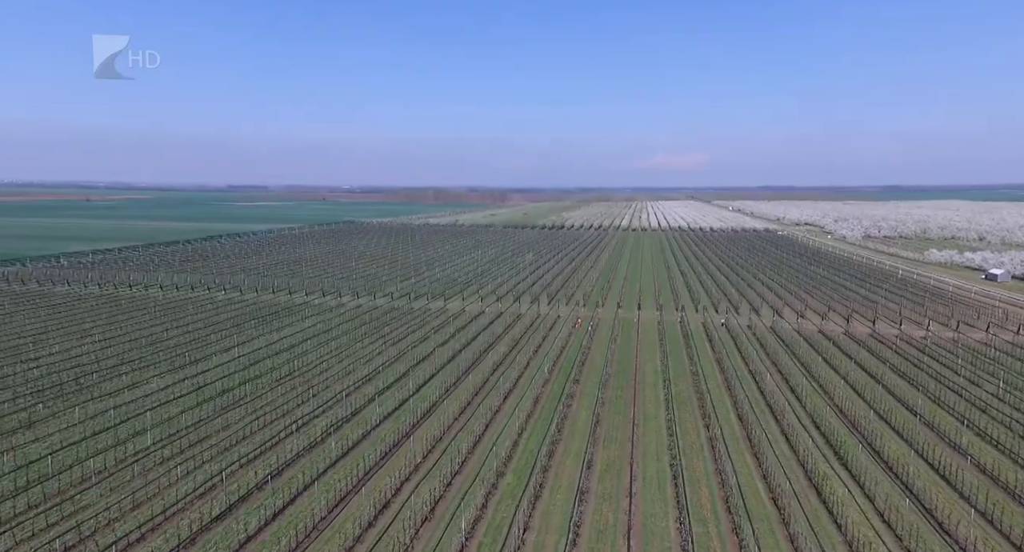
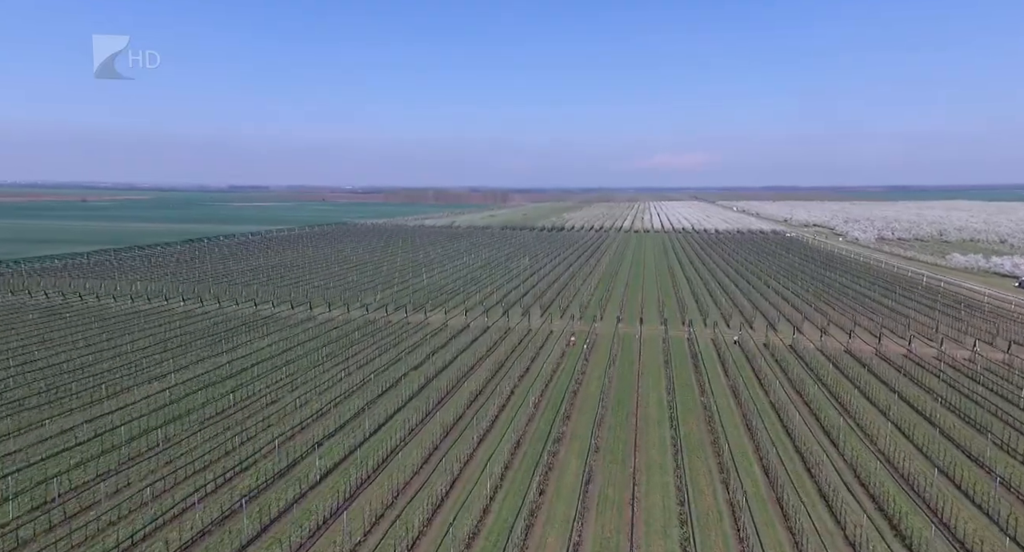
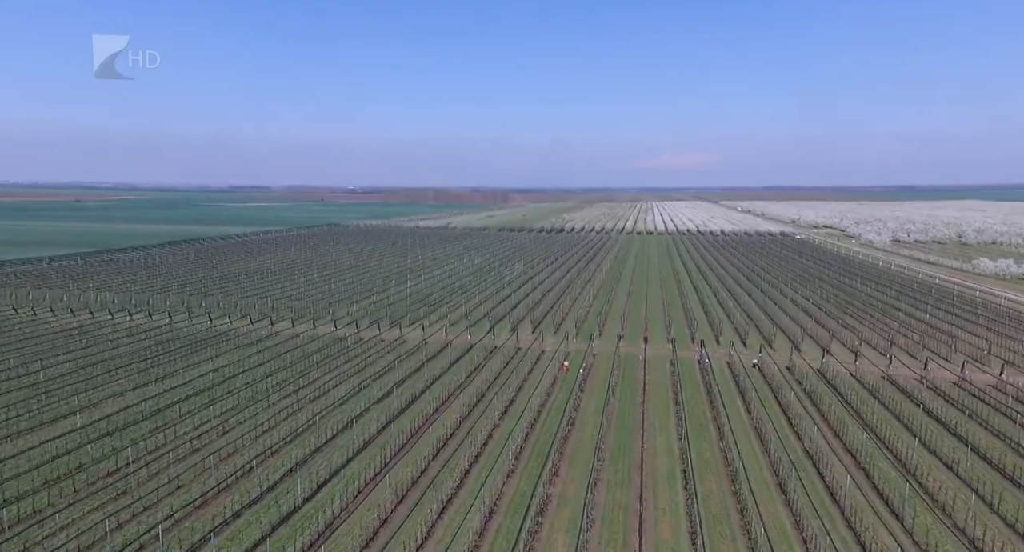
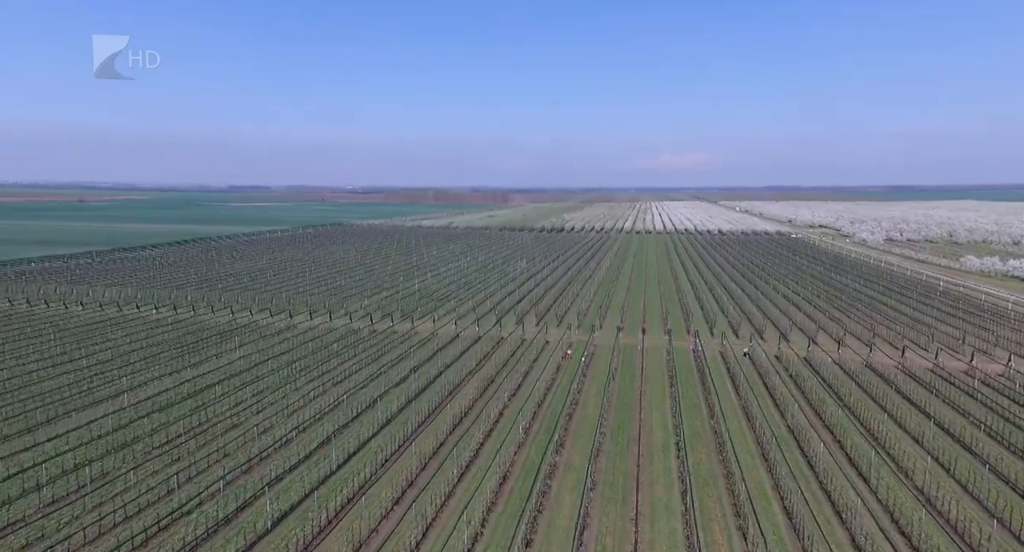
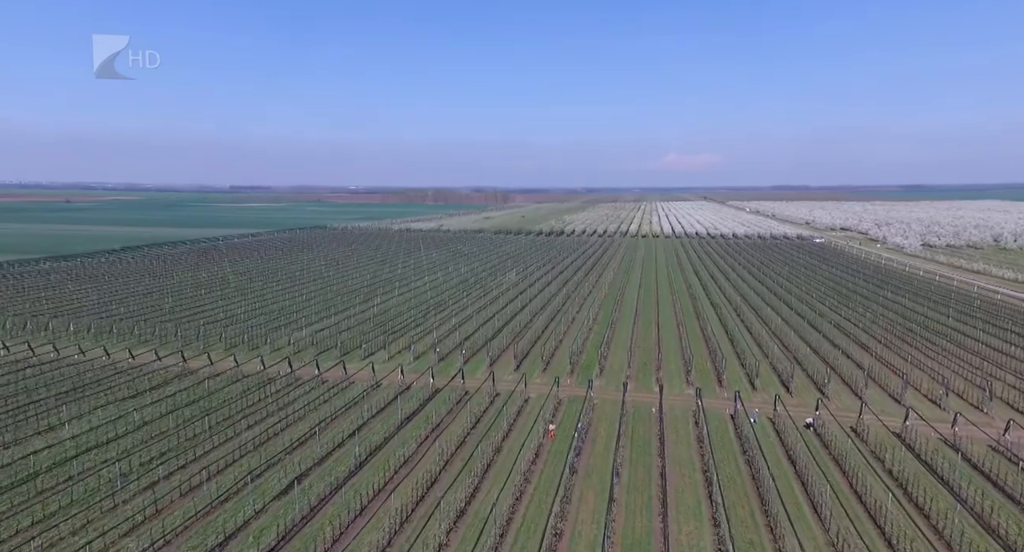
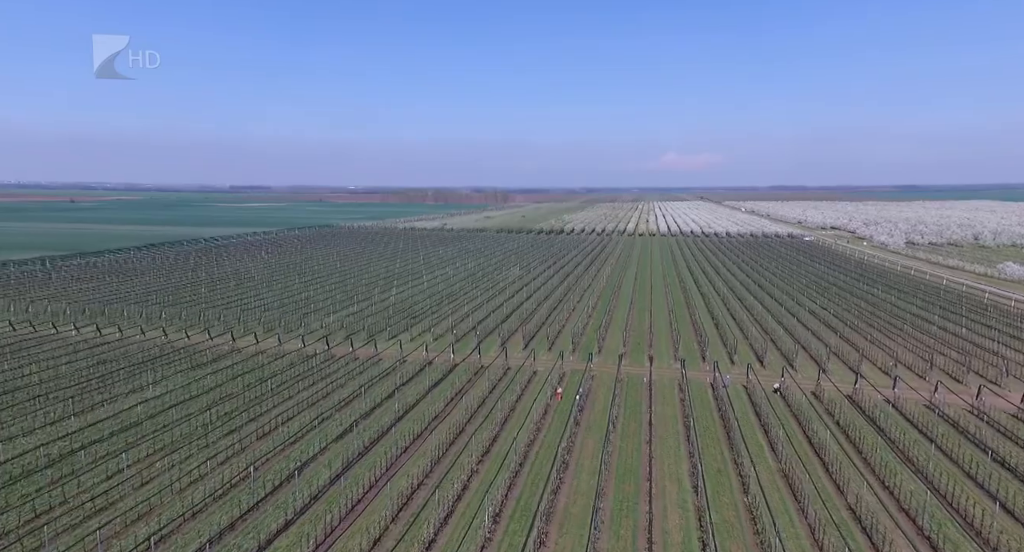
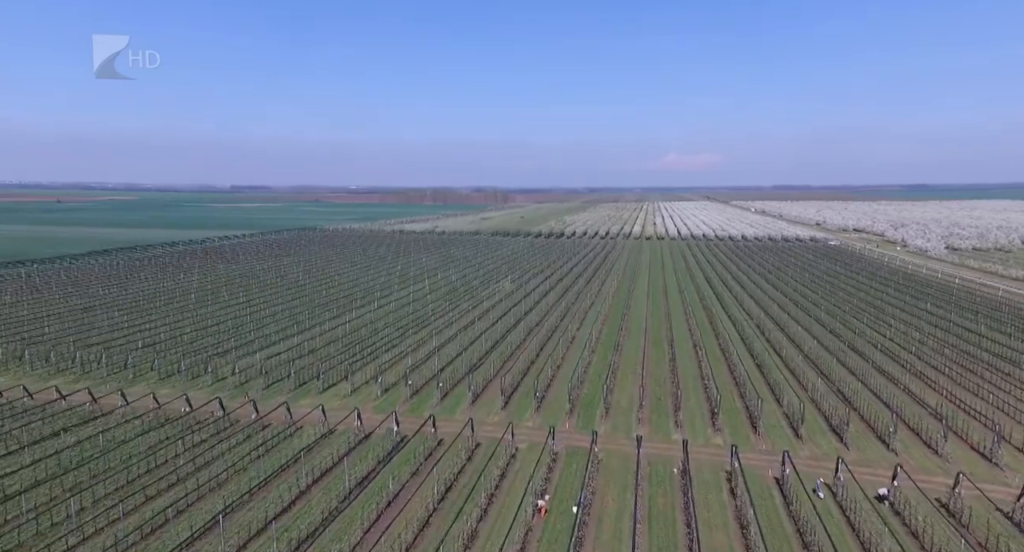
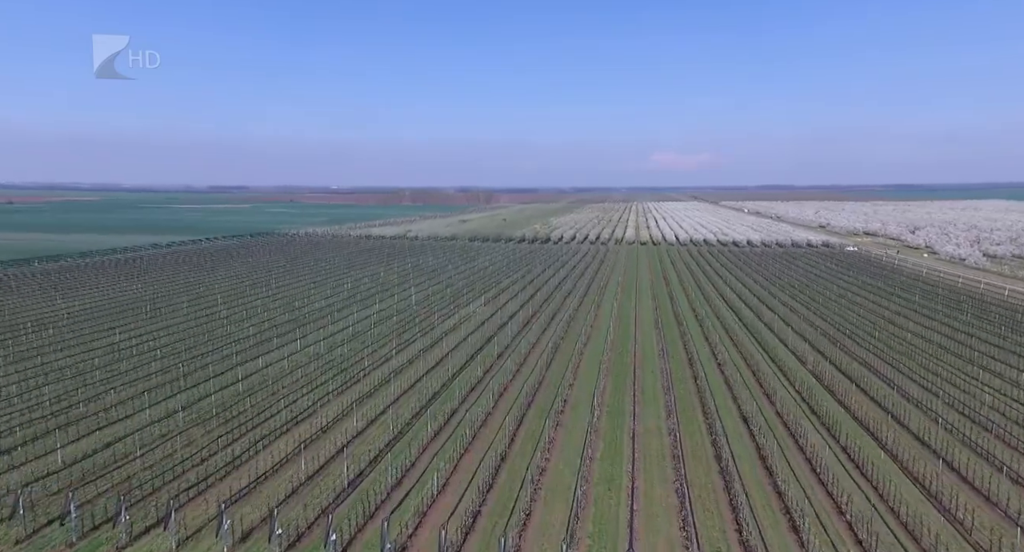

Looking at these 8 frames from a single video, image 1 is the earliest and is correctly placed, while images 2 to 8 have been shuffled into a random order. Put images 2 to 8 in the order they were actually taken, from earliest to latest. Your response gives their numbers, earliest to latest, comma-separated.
2, 4, 3, 6, 5, 7, 8
